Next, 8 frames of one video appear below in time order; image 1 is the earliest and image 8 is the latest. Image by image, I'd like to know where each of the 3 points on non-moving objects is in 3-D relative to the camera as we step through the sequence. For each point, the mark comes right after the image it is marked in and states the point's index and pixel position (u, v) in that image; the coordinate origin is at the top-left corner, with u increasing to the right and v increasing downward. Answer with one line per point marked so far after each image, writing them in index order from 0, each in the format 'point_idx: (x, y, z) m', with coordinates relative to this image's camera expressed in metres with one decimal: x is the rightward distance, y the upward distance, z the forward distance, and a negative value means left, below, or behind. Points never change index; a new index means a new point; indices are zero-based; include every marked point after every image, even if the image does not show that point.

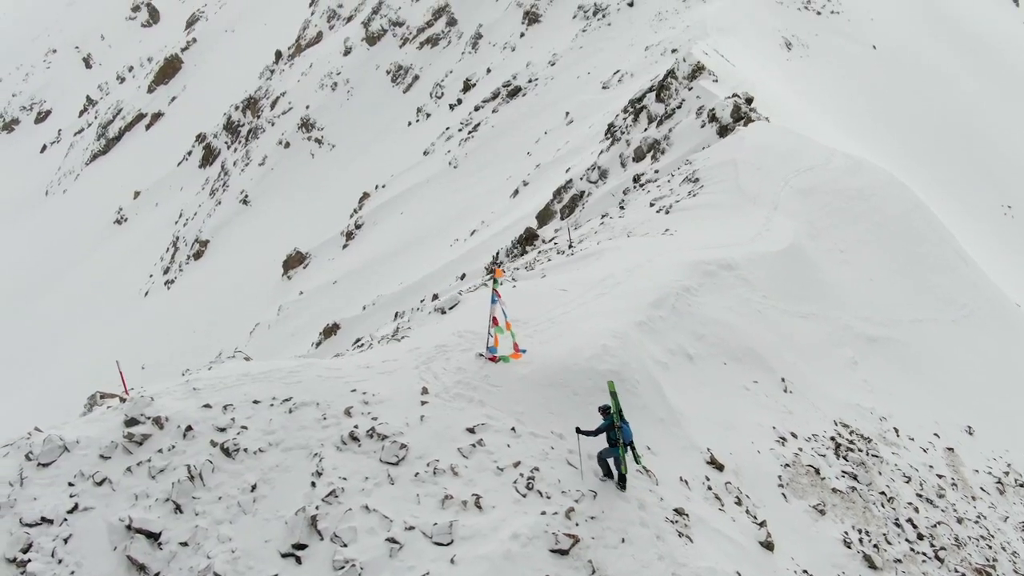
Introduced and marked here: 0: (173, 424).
0: (-3.6, -1.4, +9.6) m
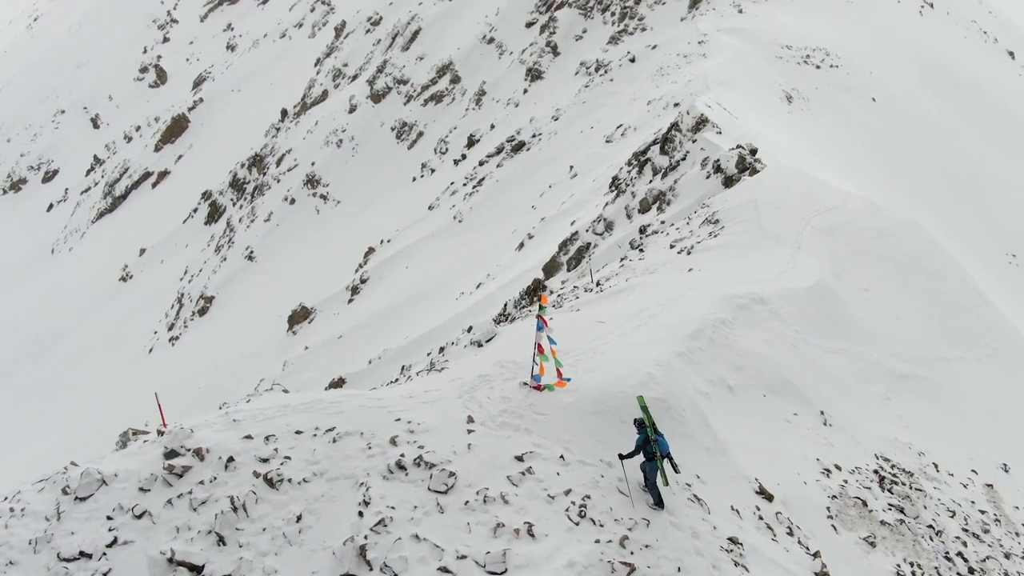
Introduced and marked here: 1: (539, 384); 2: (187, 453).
0: (-3.1, -1.7, +9.4) m
1: (+0.3, -1.1, +10.8) m
2: (-3.3, -1.7, +9.4) m
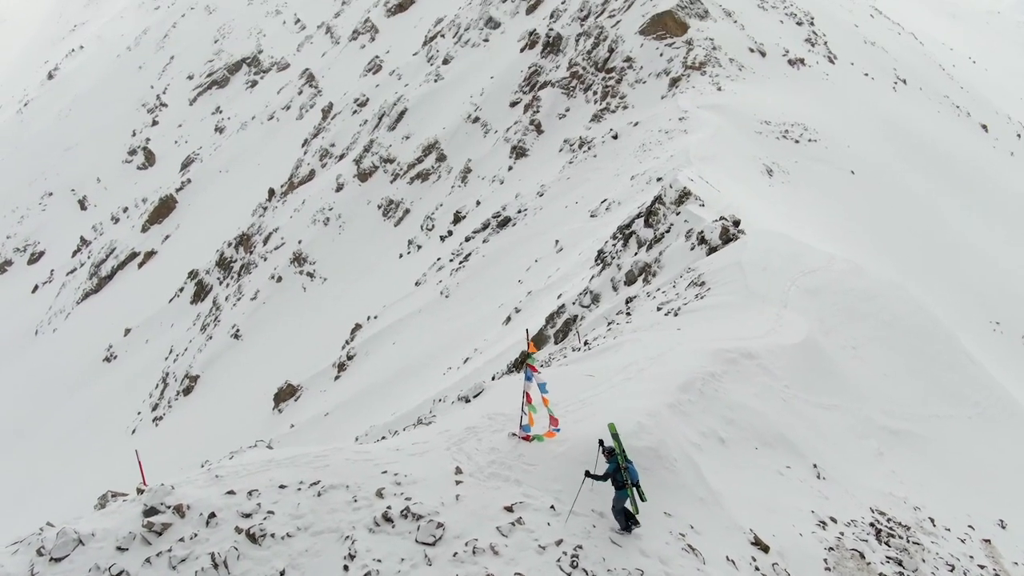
0: (-3.2, -2.2, +9.2) m
1: (+0.2, -1.6, +10.7) m
2: (-3.4, -2.1, +9.1) m
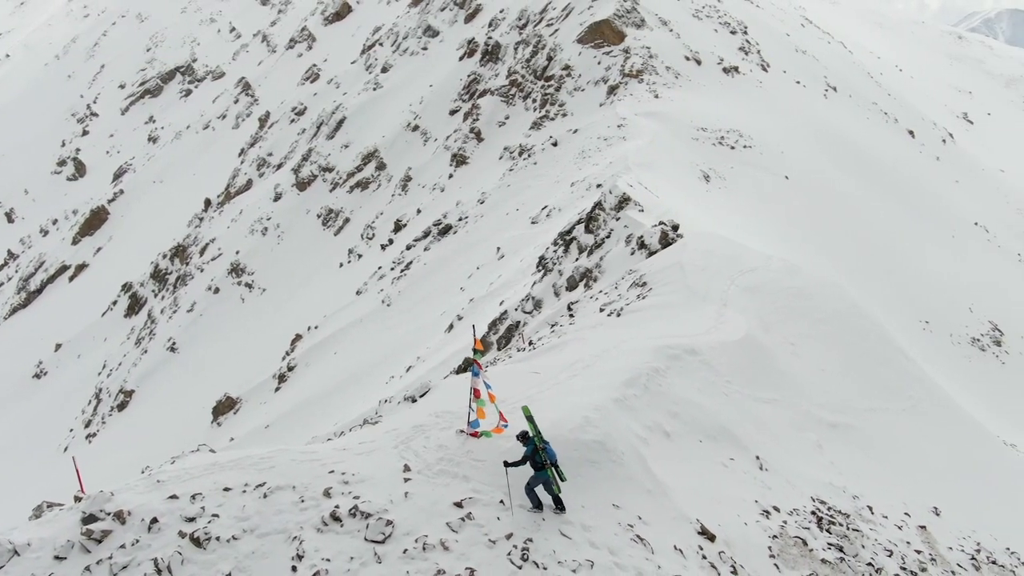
0: (-3.6, -2.2, +8.9) m
1: (-0.4, -1.6, +10.7) m
2: (-3.9, -2.2, +8.9) m
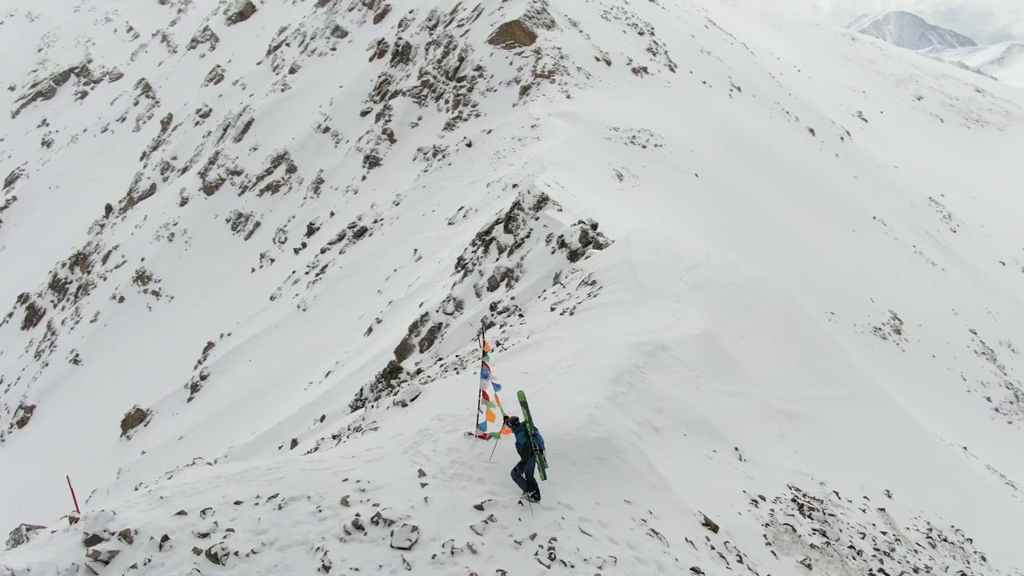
0: (-3.4, -2.3, +8.6) m
1: (-0.4, -1.6, +10.7) m
2: (-3.7, -2.3, +8.6) m
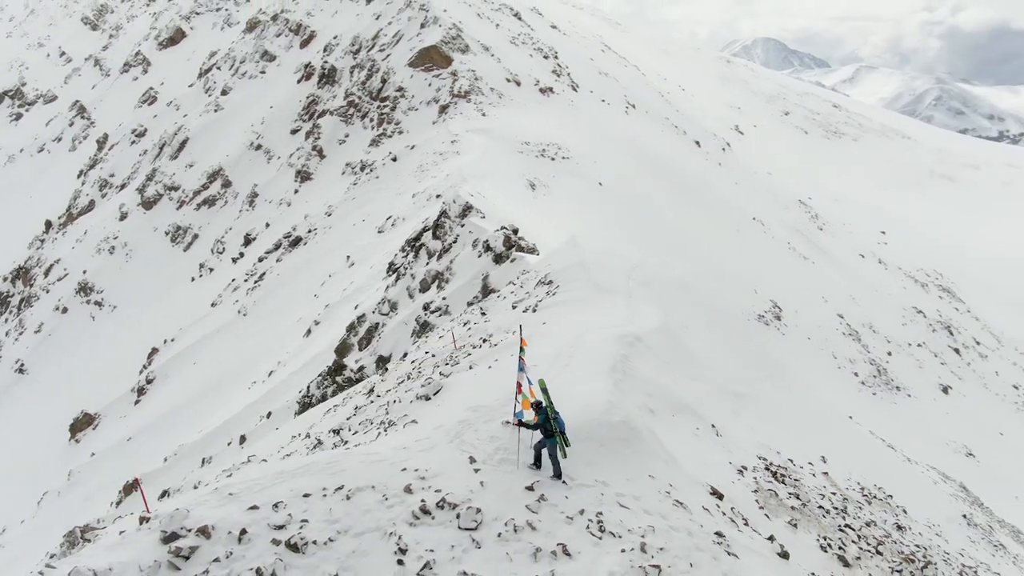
0: (-3.3, -2.7, +10.5) m
1: (-0.5, -1.9, +12.8) m
2: (-3.5, -2.7, +10.4) m
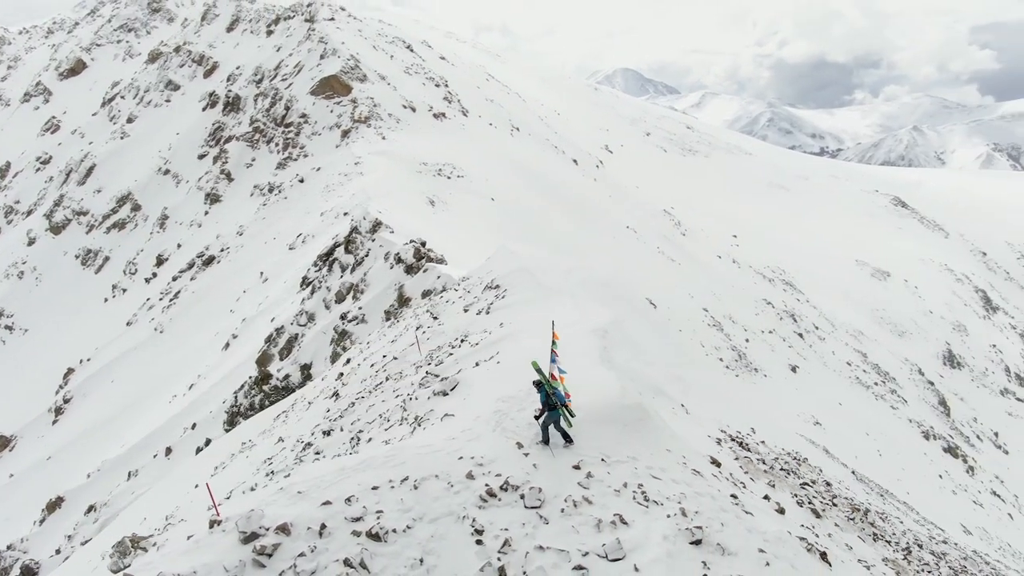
0: (-3.0, -3.3, +12.8) m
1: (-0.7, -2.3, +15.5) m
2: (-3.2, -3.3, +12.6) m
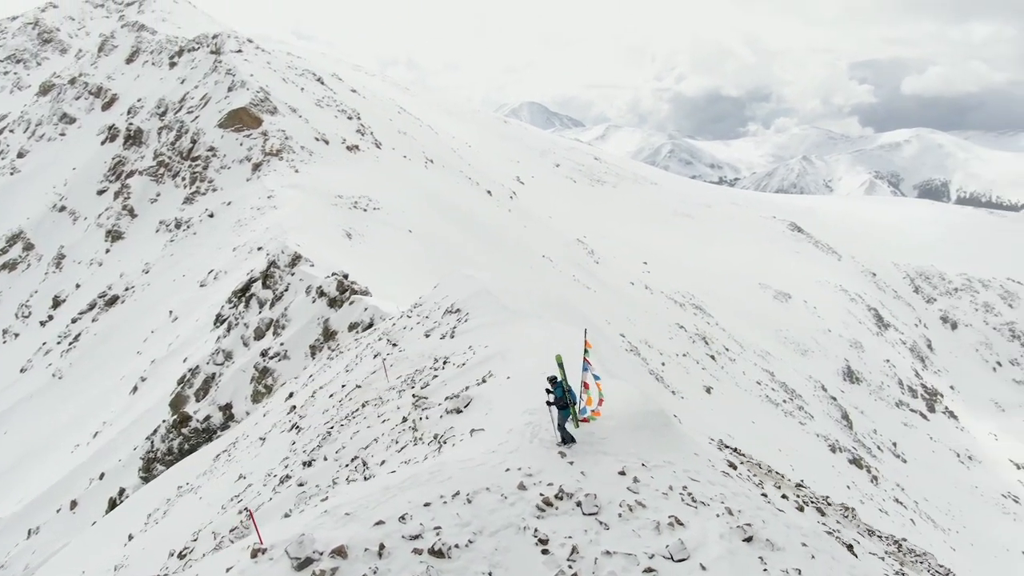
0: (-2.1, -3.4, +12.2) m
1: (-0.2, -2.5, +15.3) m
2: (-2.3, -3.4, +12.1) m
